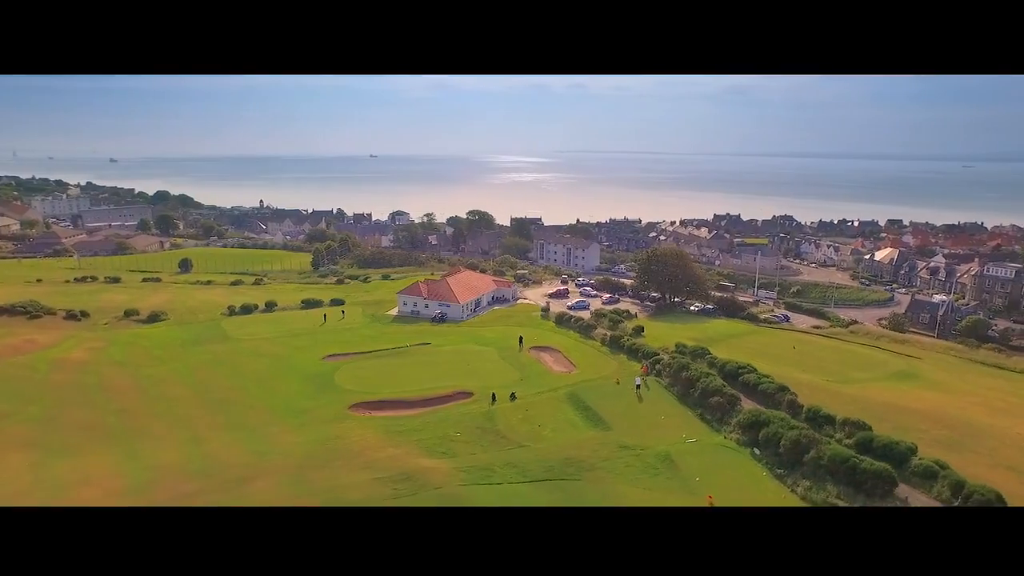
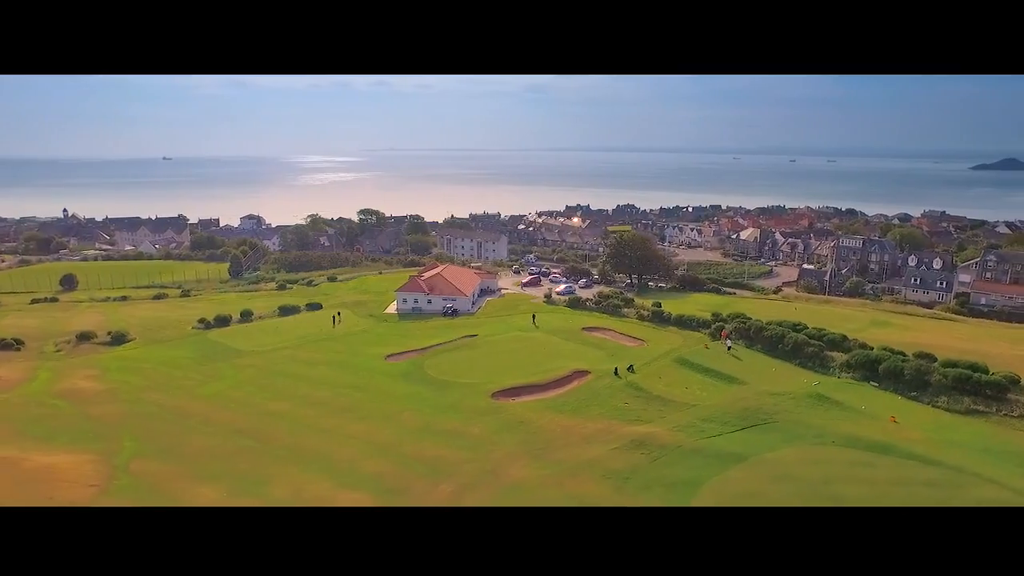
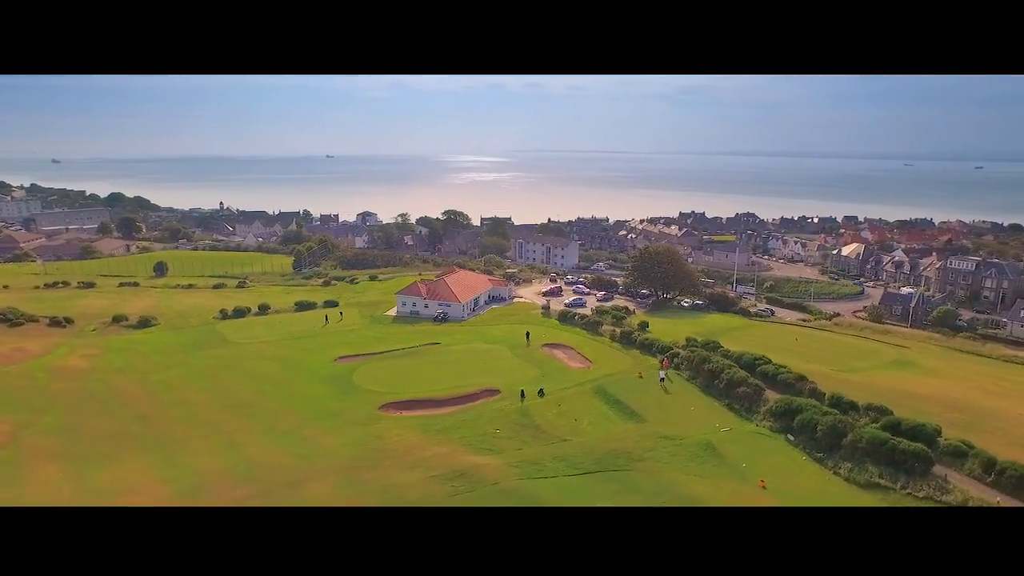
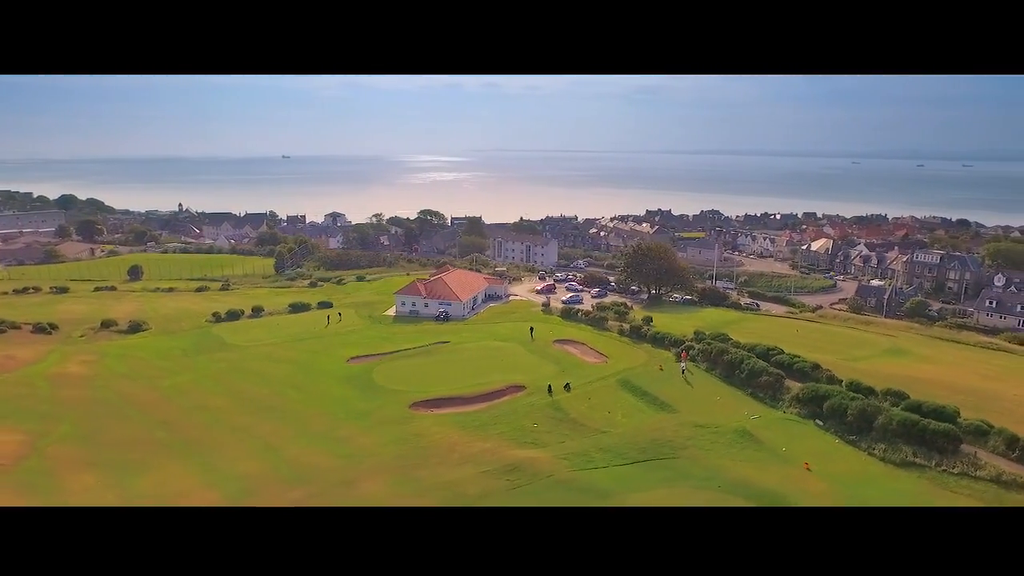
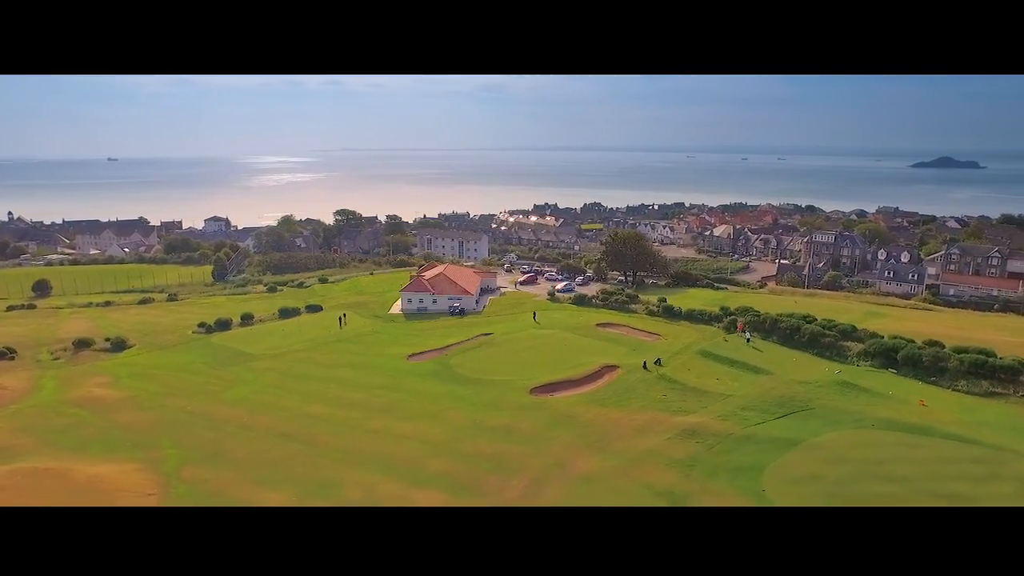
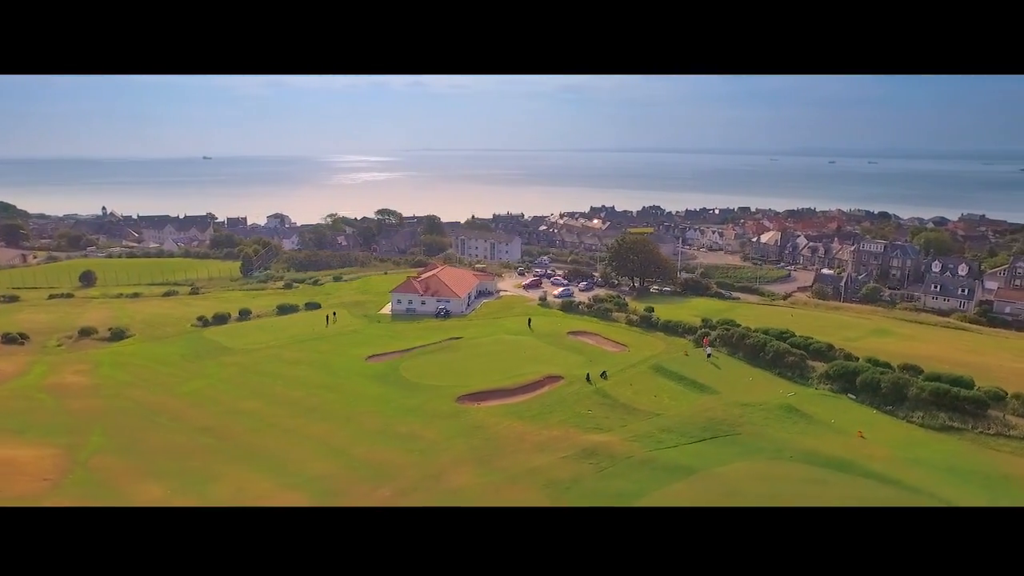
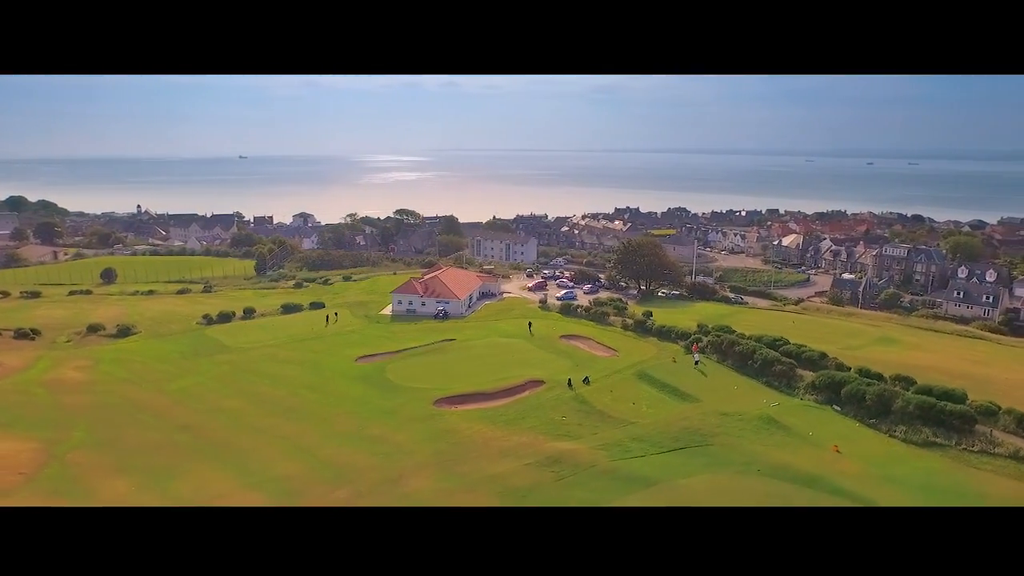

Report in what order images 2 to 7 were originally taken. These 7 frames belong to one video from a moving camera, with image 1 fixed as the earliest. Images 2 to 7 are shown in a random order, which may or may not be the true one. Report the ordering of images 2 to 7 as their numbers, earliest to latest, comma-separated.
3, 4, 7, 6, 2, 5
